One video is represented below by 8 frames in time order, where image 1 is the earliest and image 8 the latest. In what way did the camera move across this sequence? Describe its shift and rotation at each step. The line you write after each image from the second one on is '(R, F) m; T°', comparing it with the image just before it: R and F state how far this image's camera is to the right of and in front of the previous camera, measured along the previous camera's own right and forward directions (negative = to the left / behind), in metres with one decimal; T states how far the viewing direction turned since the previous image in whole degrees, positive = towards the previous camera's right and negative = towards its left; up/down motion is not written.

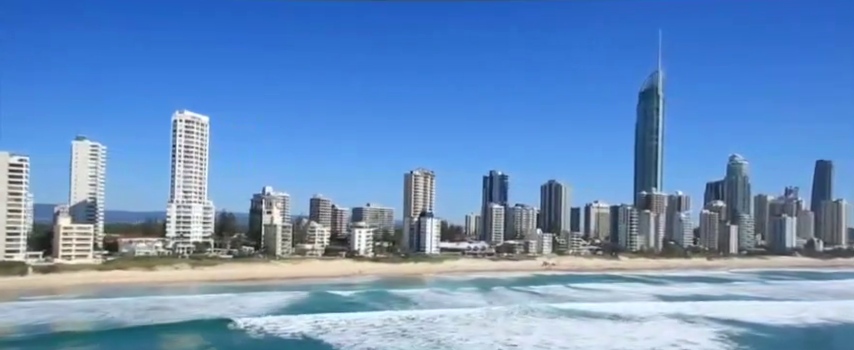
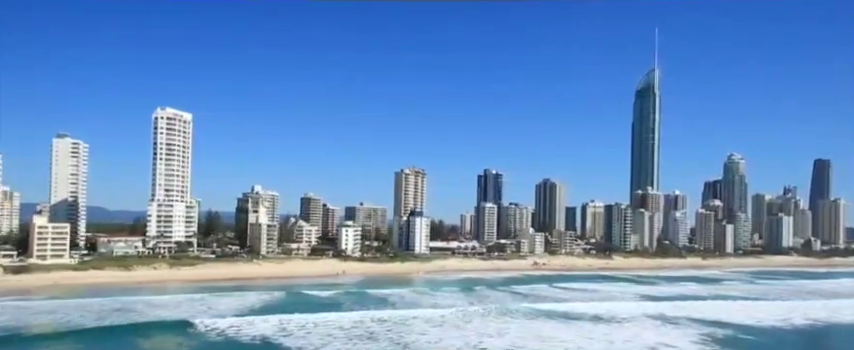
(+0.6, +0.5) m; 0°
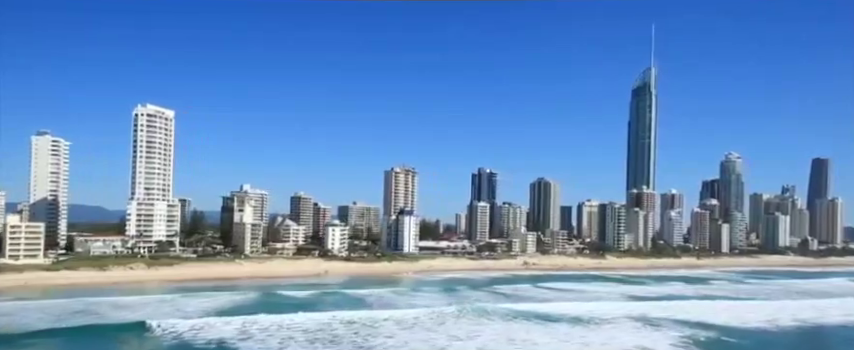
(+0.6, +0.5) m; 0°
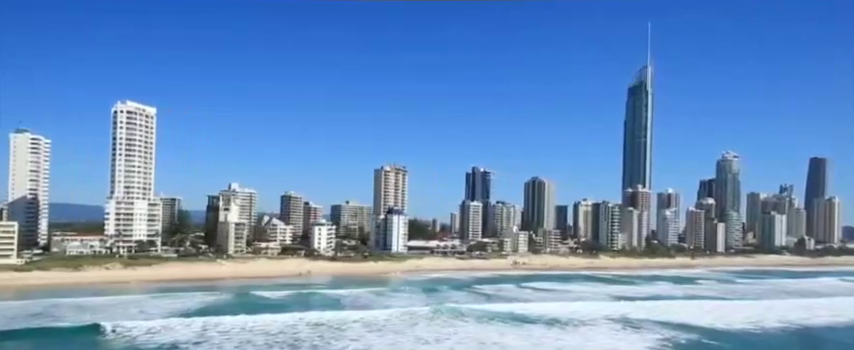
(+0.6, +0.5) m; 0°
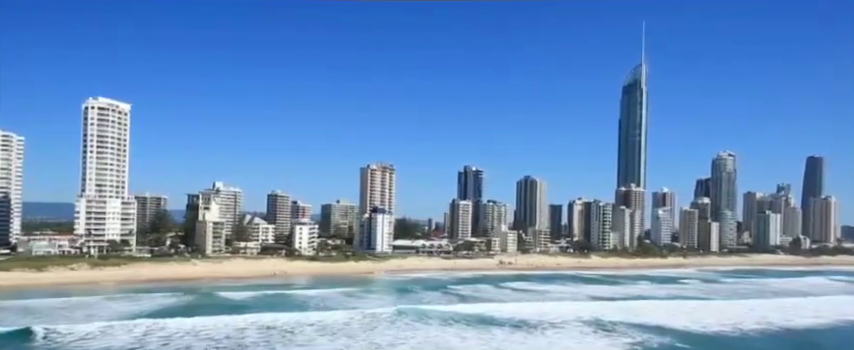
(+0.9, +0.7) m; 0°
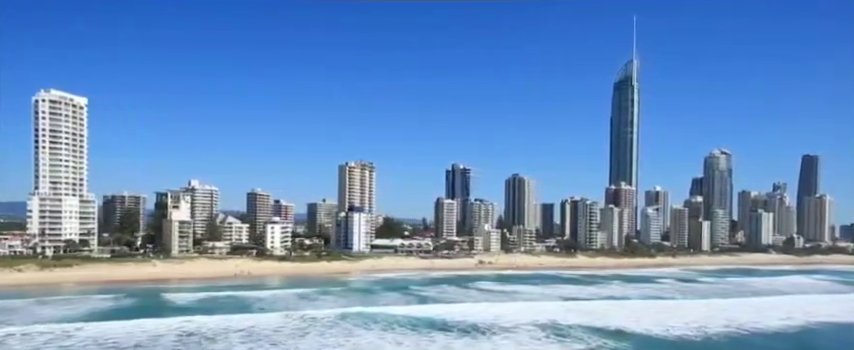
(+1.2, +1.0) m; 0°
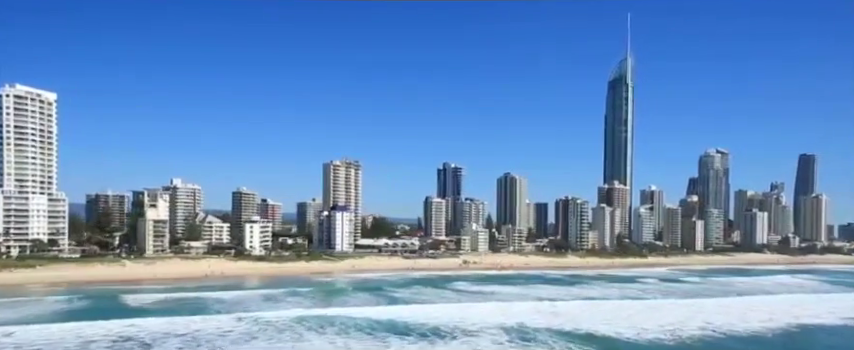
(+0.9, +0.7) m; 0°
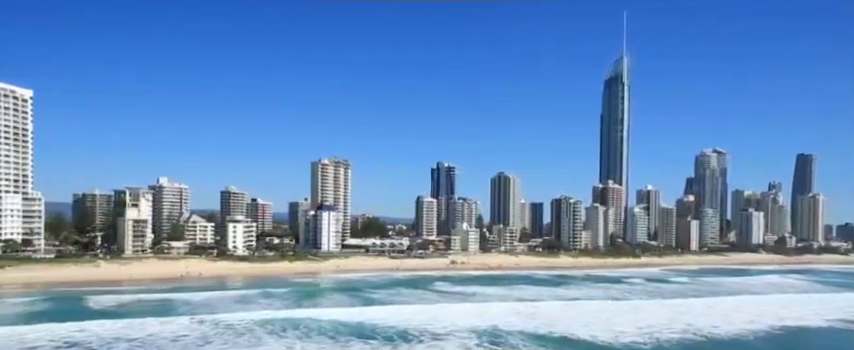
(+0.7, +0.6) m; 0°
